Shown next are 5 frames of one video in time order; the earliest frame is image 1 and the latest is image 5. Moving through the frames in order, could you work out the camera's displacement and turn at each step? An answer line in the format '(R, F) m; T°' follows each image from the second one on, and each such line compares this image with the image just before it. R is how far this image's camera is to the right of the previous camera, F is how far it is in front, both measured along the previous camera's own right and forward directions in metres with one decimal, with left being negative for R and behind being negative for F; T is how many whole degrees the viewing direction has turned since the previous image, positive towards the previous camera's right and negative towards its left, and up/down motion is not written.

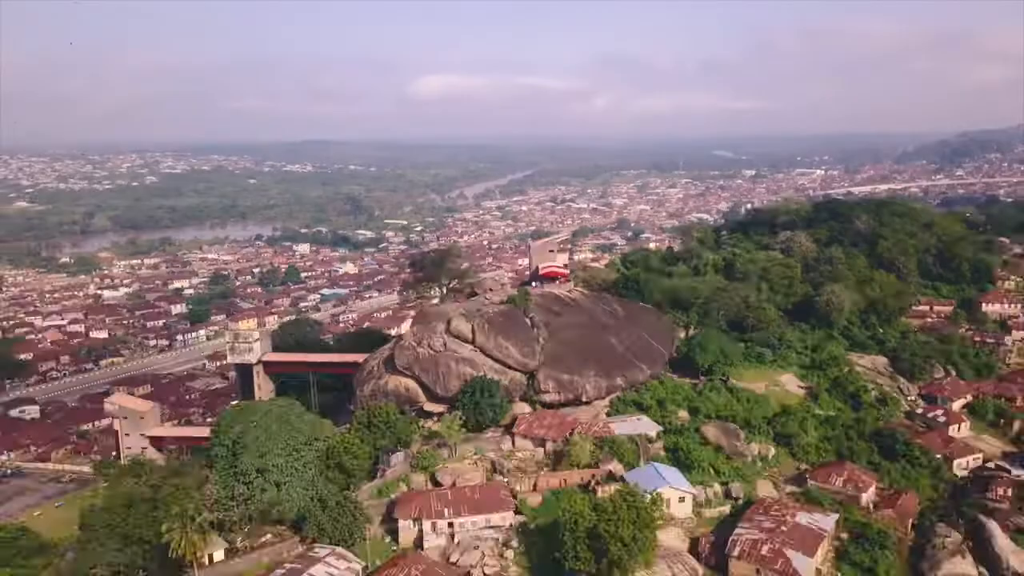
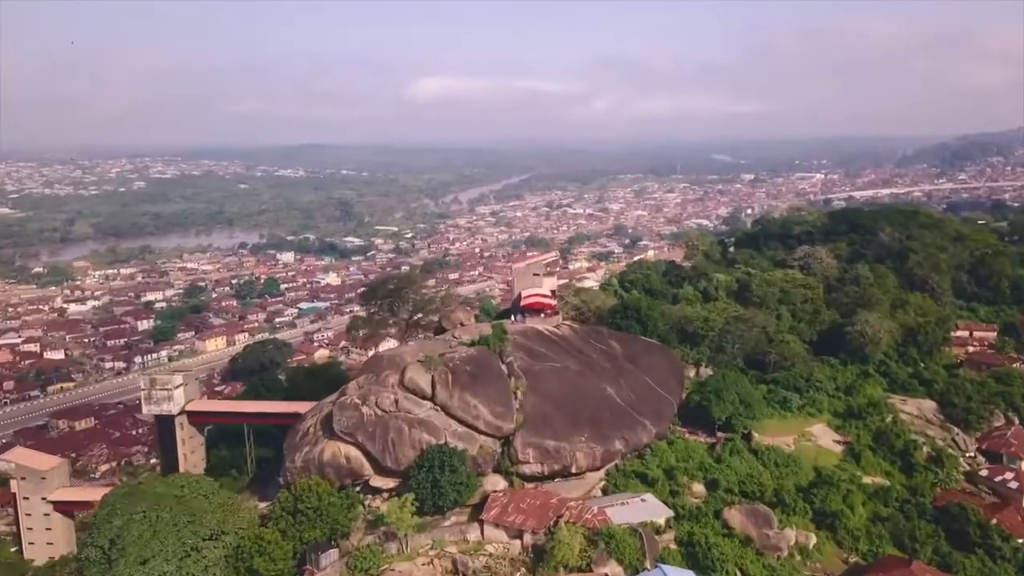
(+0.2, +2.7) m; 0°
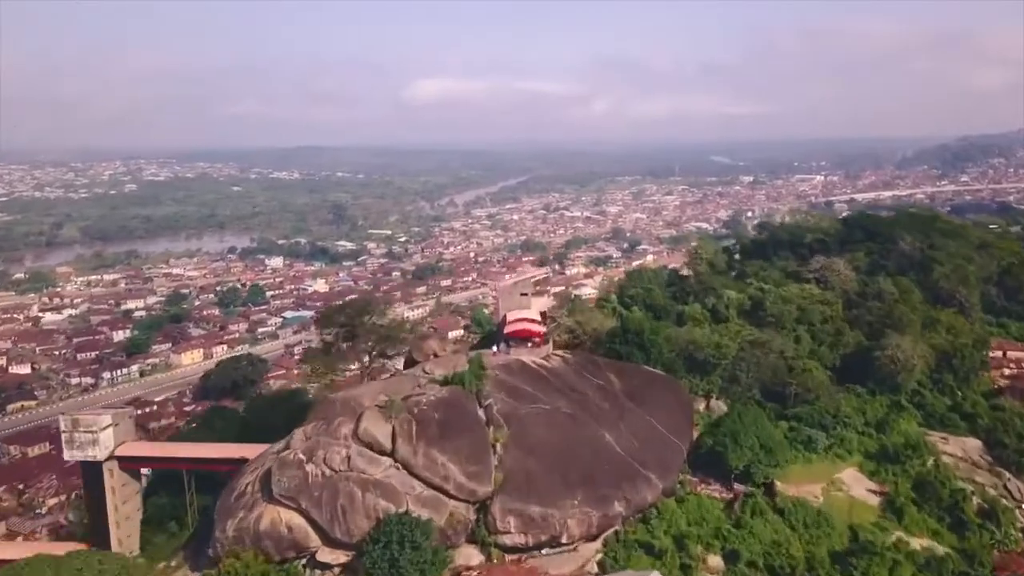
(+0.1, +1.8) m; 0°
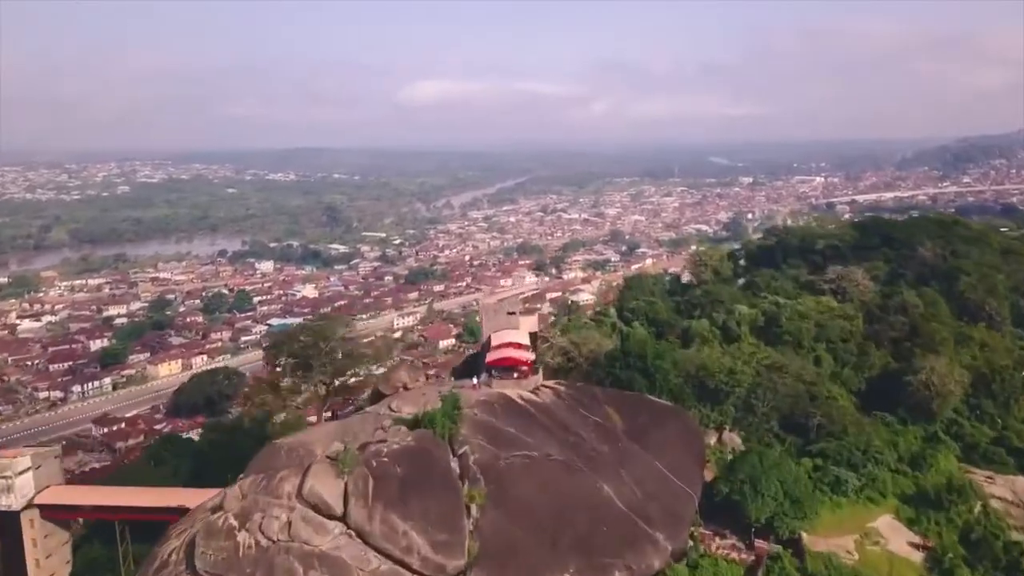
(+0.1, +1.5) m; 0°
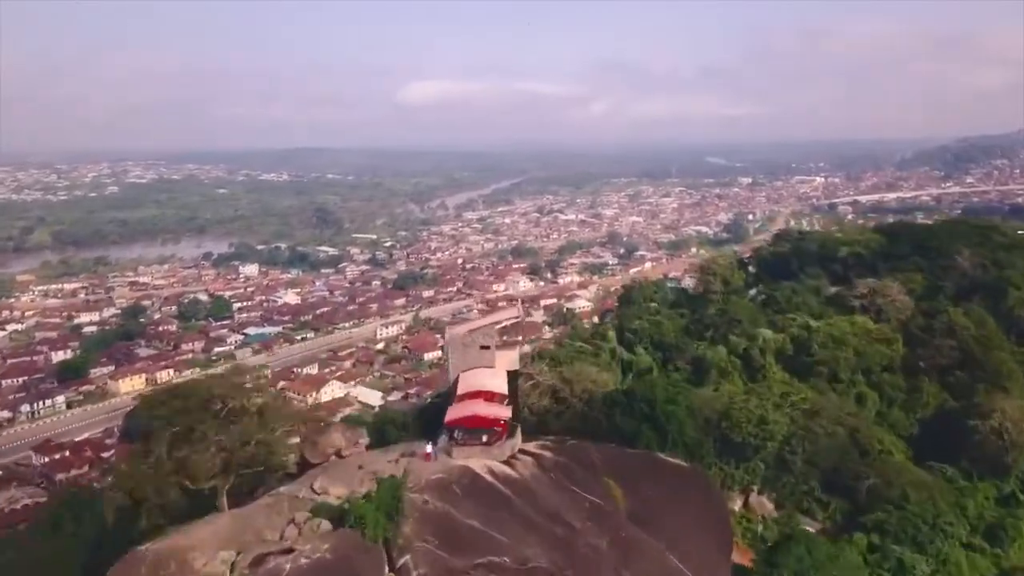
(+0.1, +2.3) m; 0°
